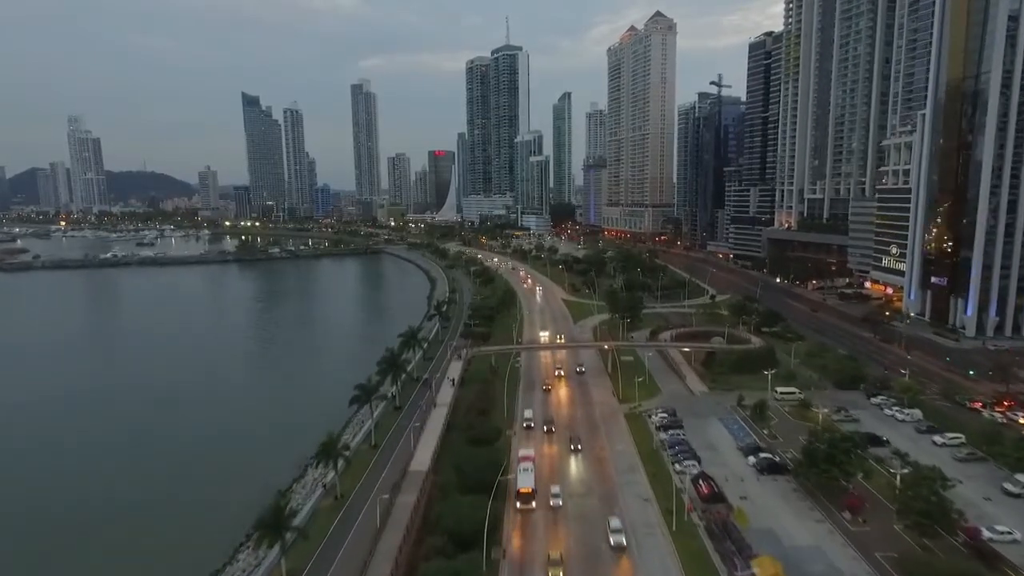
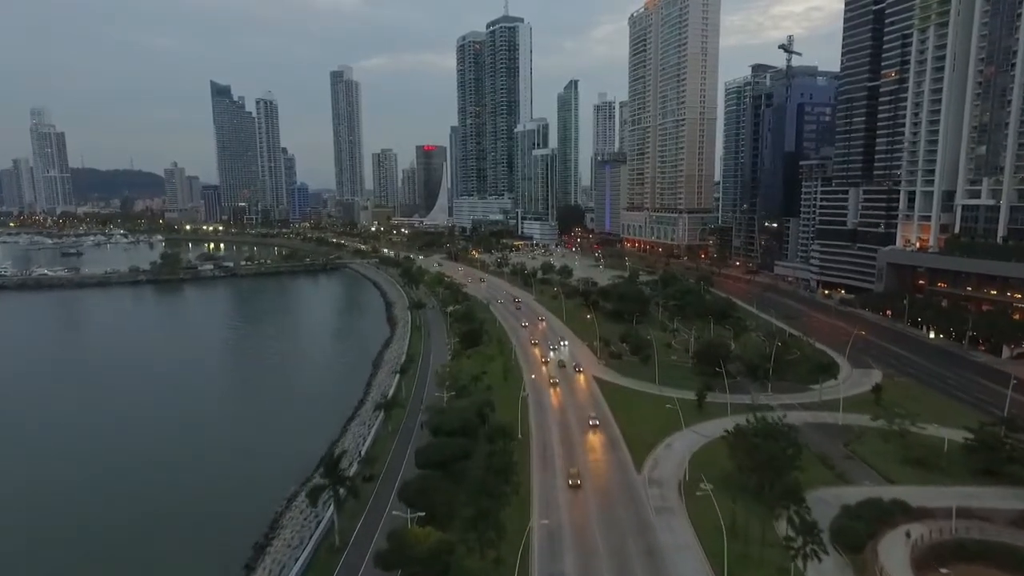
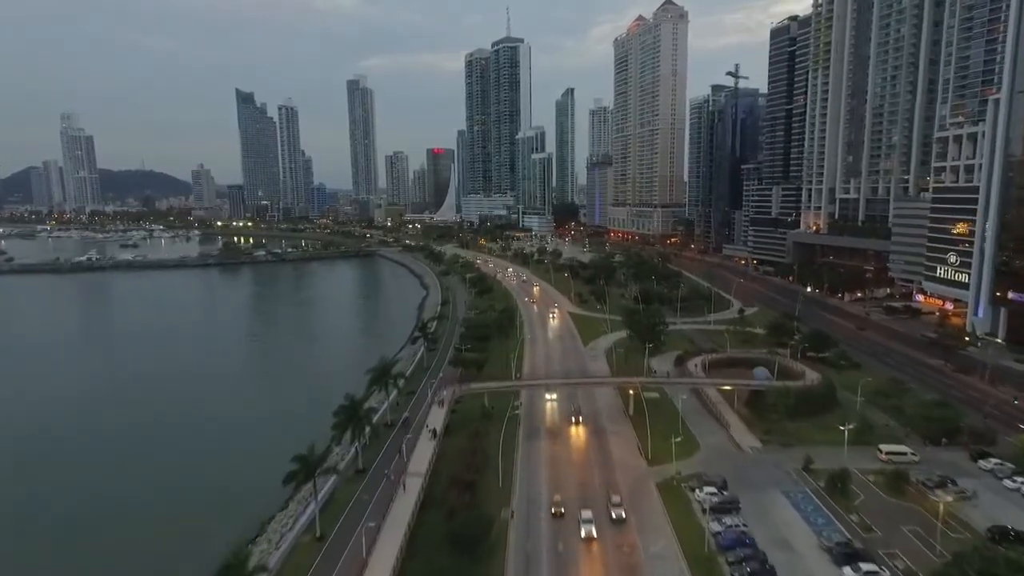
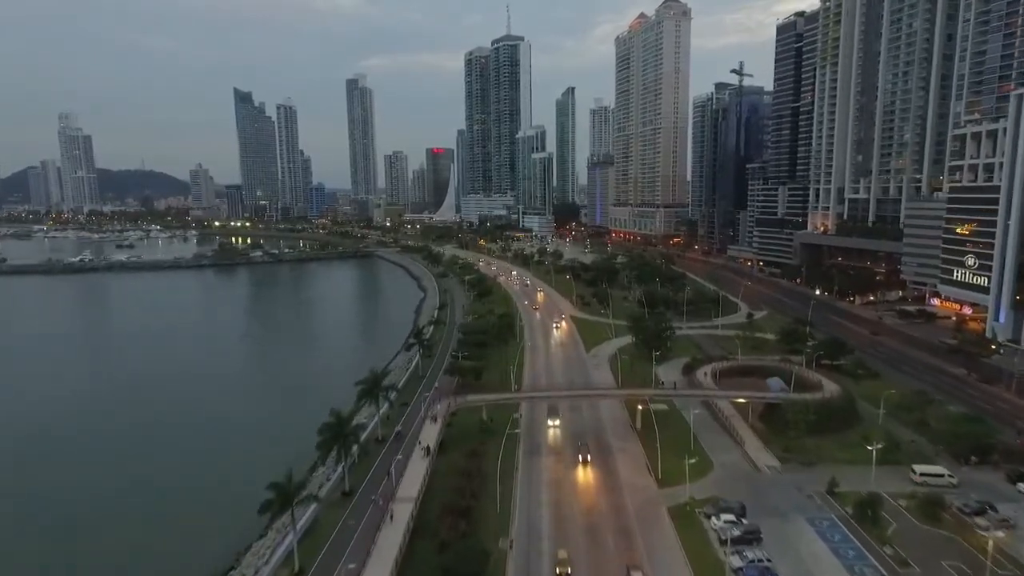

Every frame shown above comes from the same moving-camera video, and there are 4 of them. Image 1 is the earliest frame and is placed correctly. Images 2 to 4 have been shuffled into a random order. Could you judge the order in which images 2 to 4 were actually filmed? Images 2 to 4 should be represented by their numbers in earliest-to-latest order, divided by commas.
3, 4, 2
